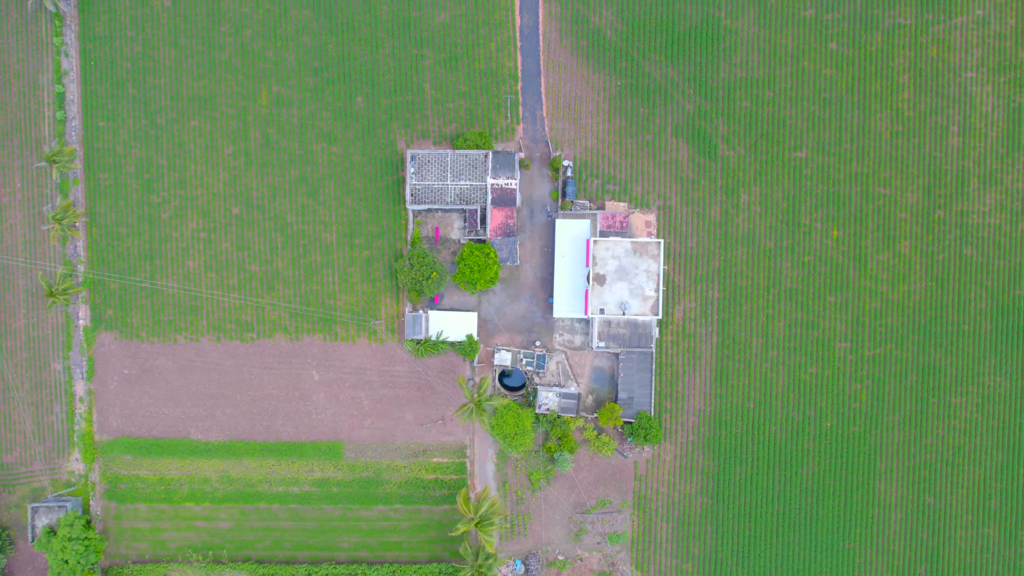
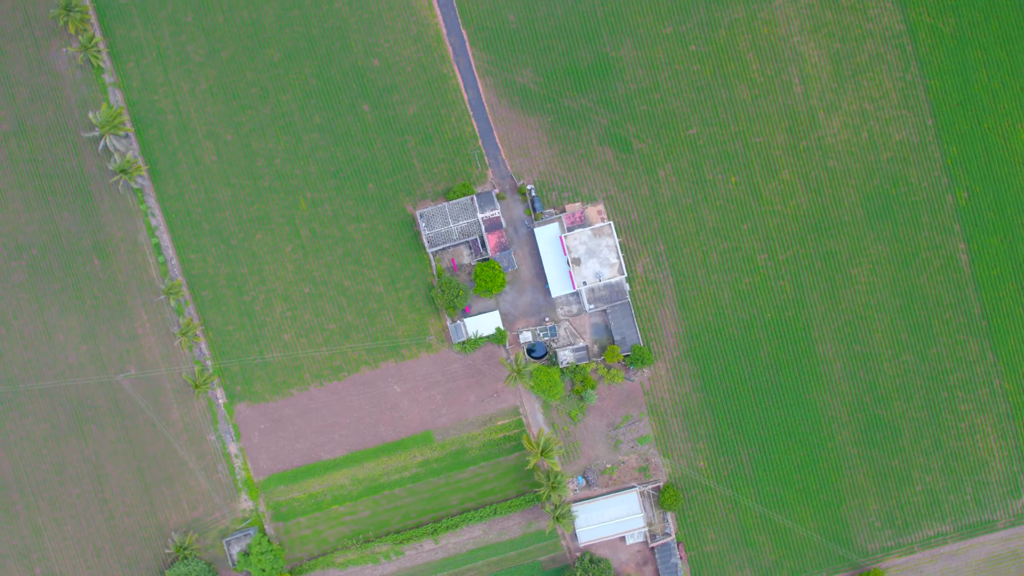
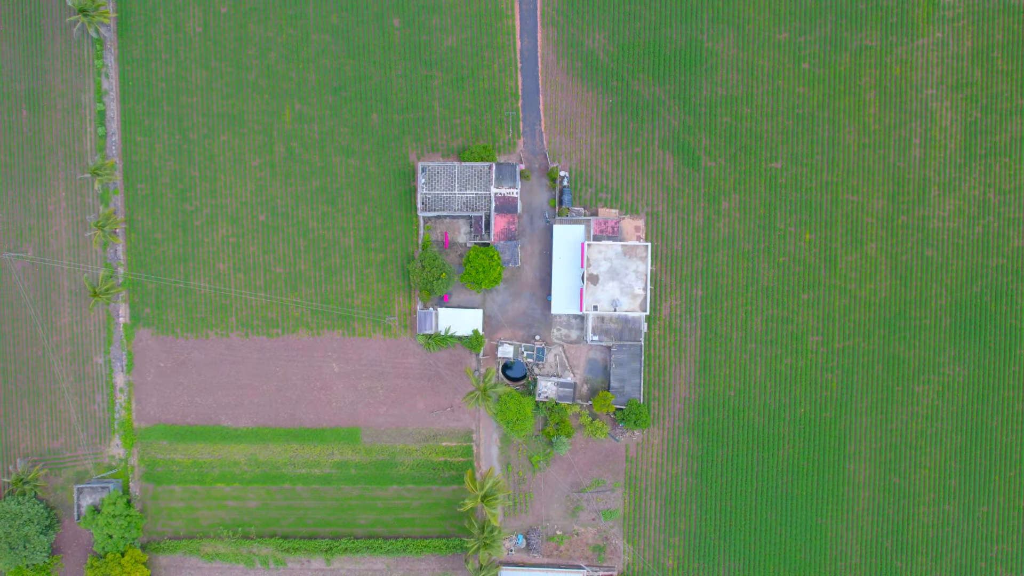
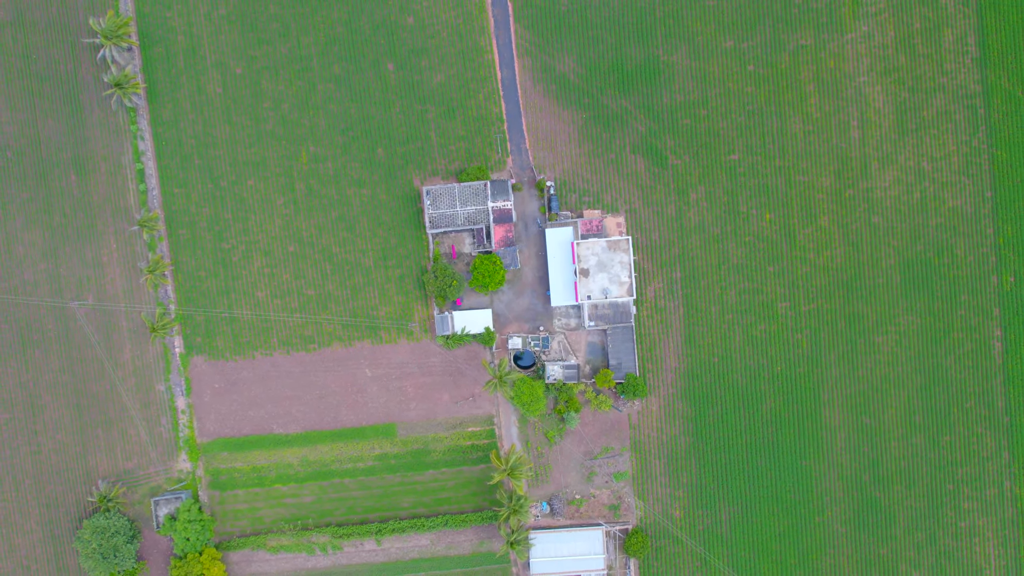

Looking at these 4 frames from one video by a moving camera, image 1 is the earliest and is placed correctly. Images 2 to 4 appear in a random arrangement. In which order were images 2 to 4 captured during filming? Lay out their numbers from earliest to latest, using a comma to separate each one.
3, 4, 2
